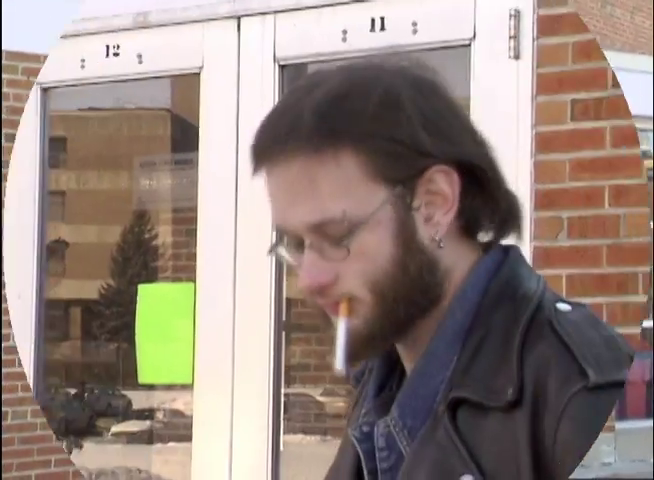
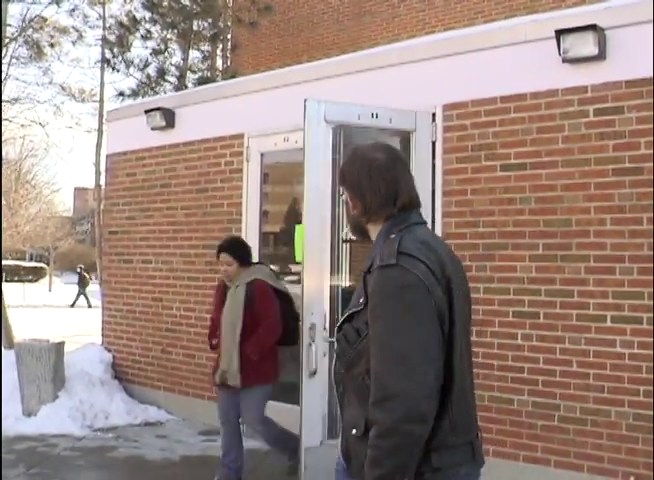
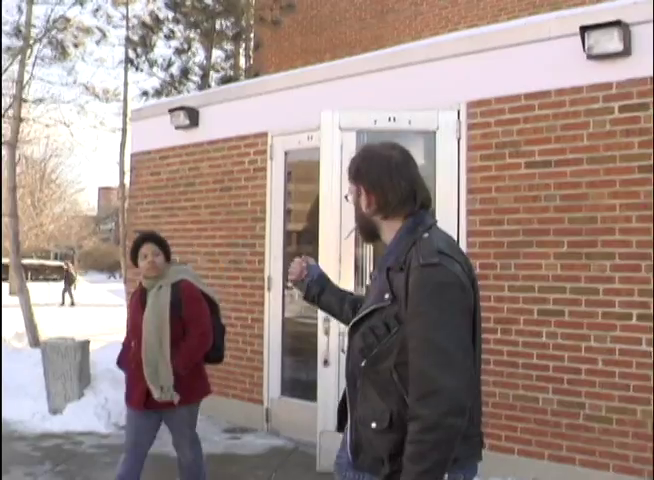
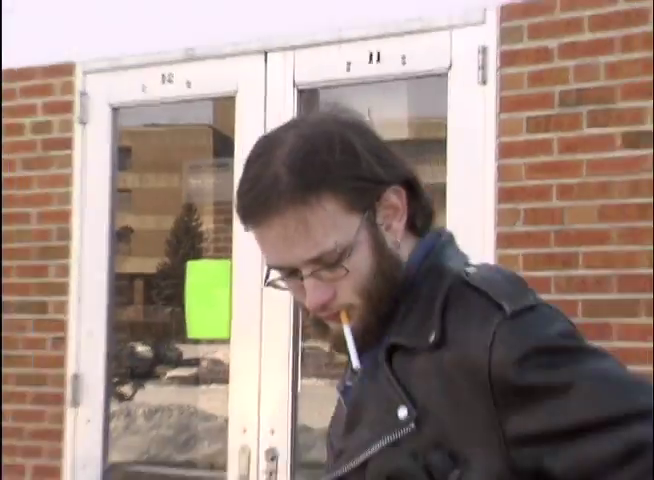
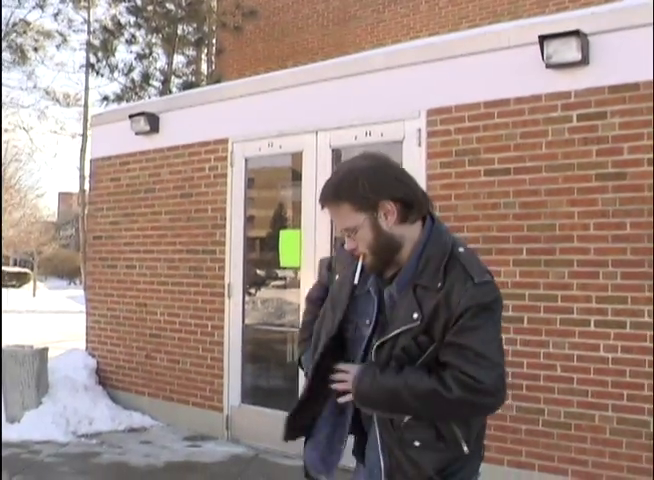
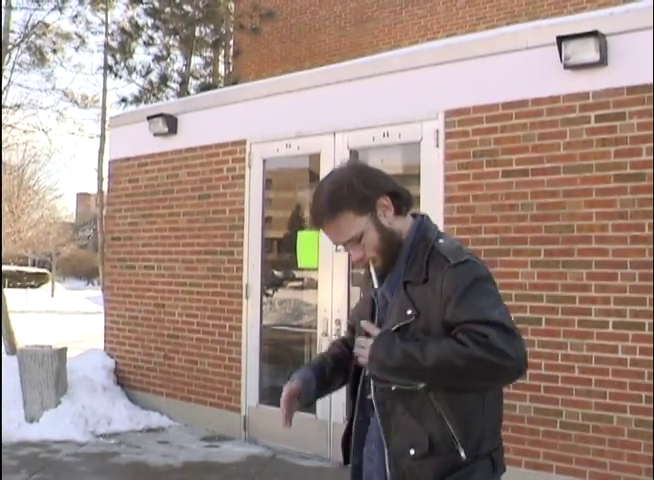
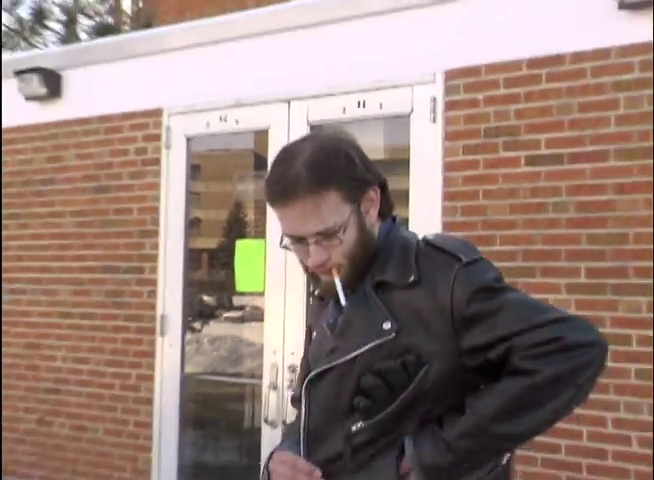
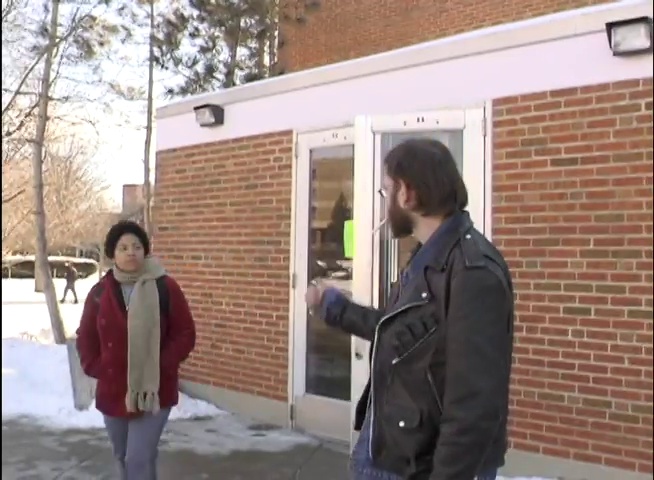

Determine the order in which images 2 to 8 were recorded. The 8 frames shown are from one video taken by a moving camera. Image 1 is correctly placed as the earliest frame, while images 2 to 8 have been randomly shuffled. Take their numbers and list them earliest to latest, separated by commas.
4, 7, 5, 6, 2, 3, 8
